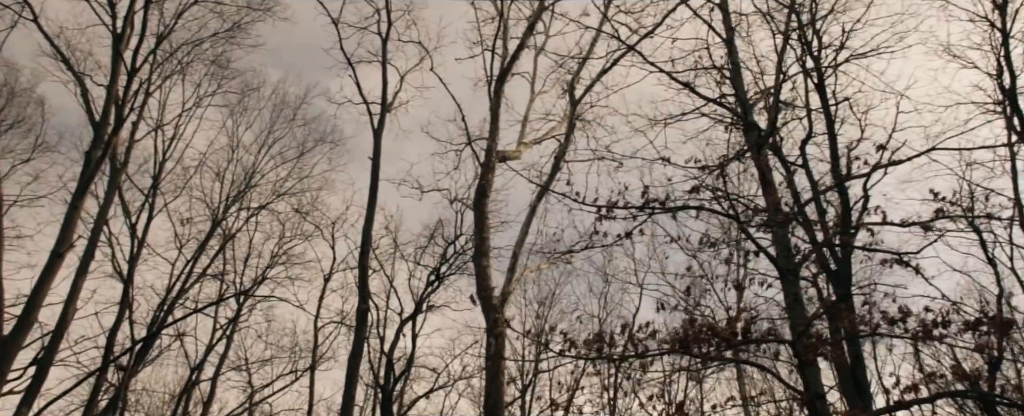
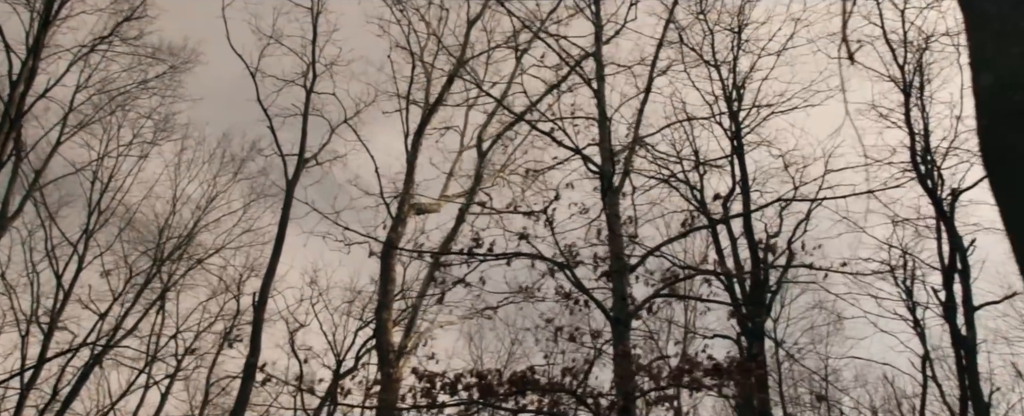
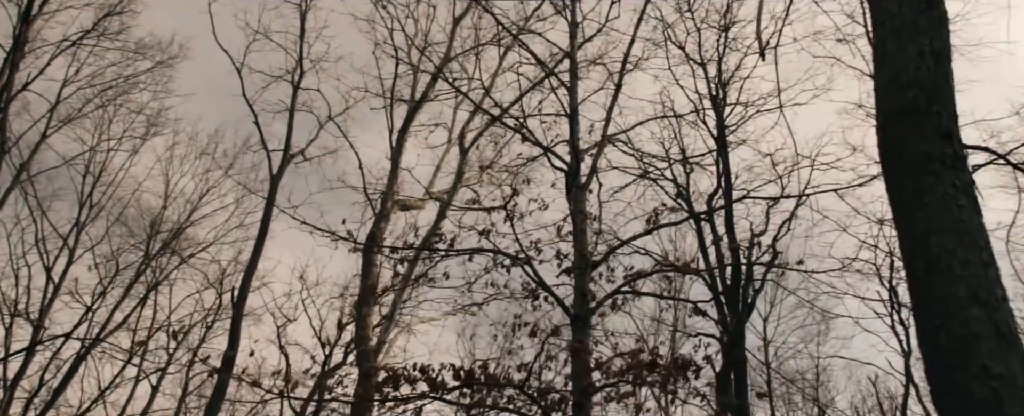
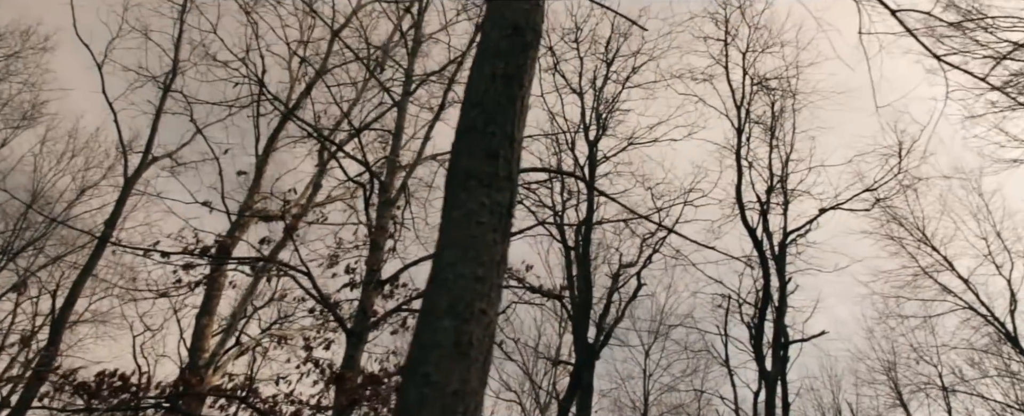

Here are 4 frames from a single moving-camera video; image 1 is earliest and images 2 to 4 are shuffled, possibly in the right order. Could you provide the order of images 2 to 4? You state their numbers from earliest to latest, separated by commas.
2, 3, 4
